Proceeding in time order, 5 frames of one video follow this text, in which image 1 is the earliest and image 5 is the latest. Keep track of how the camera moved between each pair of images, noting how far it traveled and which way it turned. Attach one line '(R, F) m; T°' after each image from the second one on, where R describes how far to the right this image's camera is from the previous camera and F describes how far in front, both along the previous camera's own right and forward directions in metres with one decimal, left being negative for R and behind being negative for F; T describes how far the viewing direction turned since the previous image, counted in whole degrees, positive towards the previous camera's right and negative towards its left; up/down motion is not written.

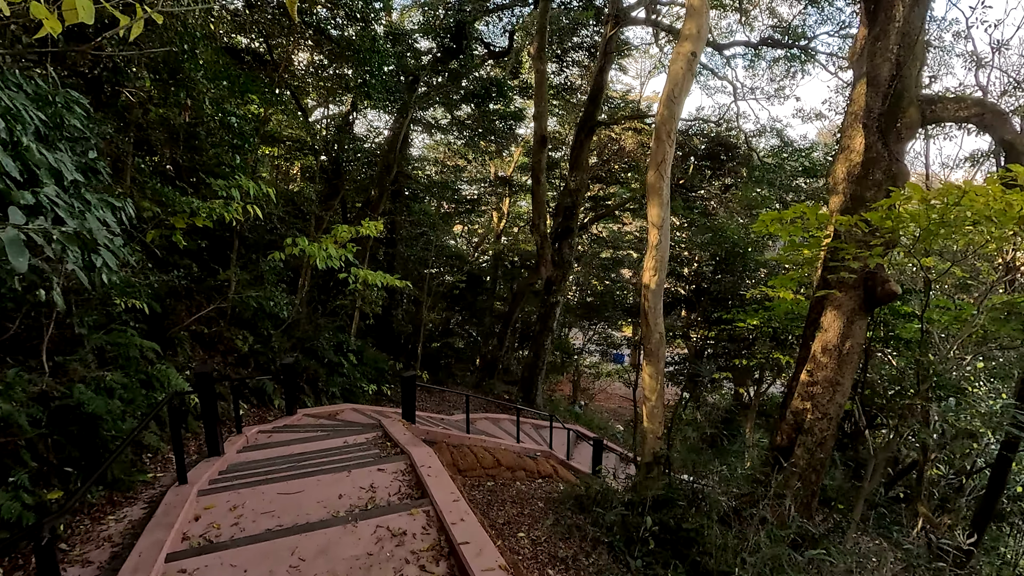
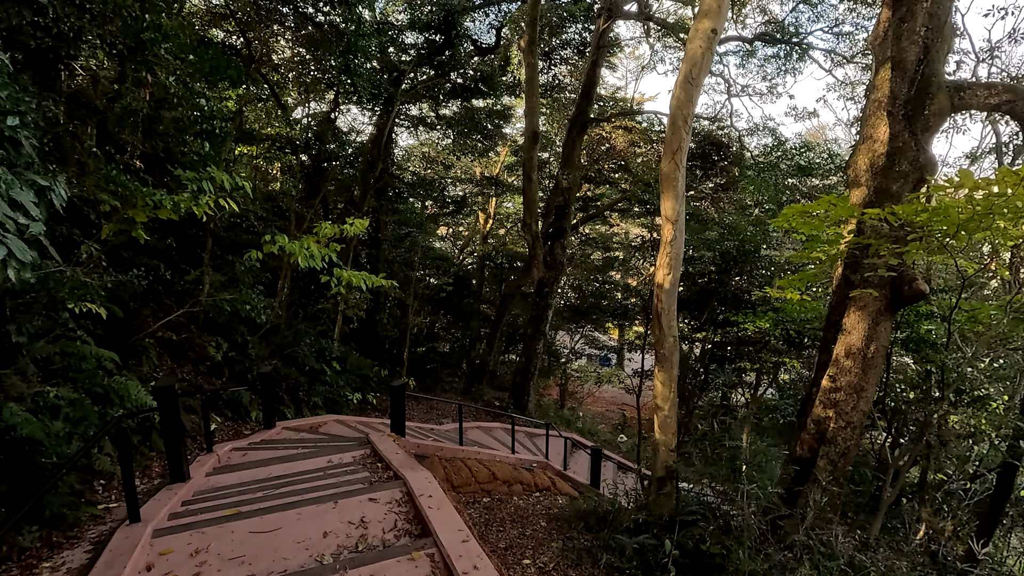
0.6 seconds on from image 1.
(-0.1, +0.4) m; +2°
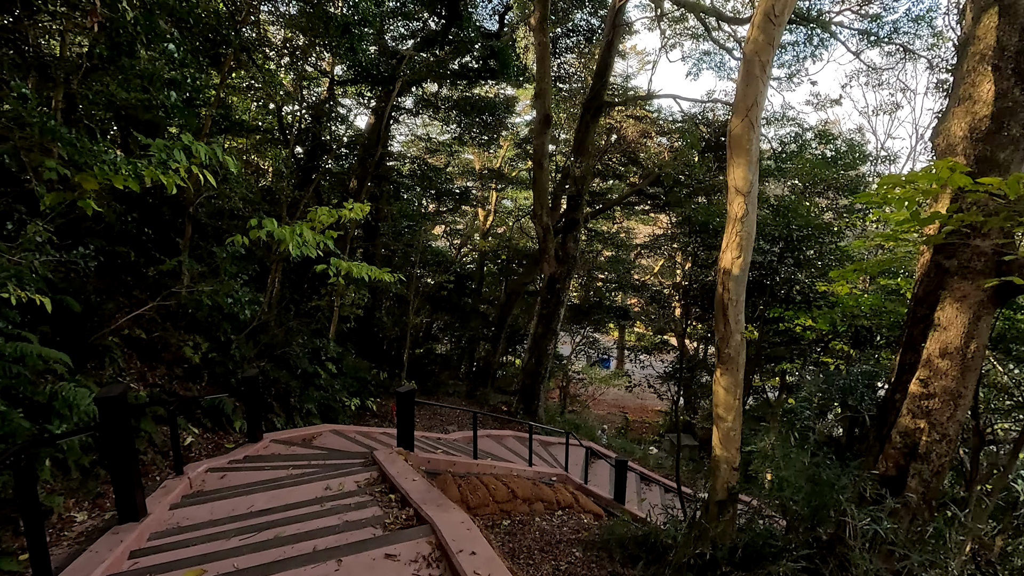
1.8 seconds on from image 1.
(-0.3, +0.7) m; +1°
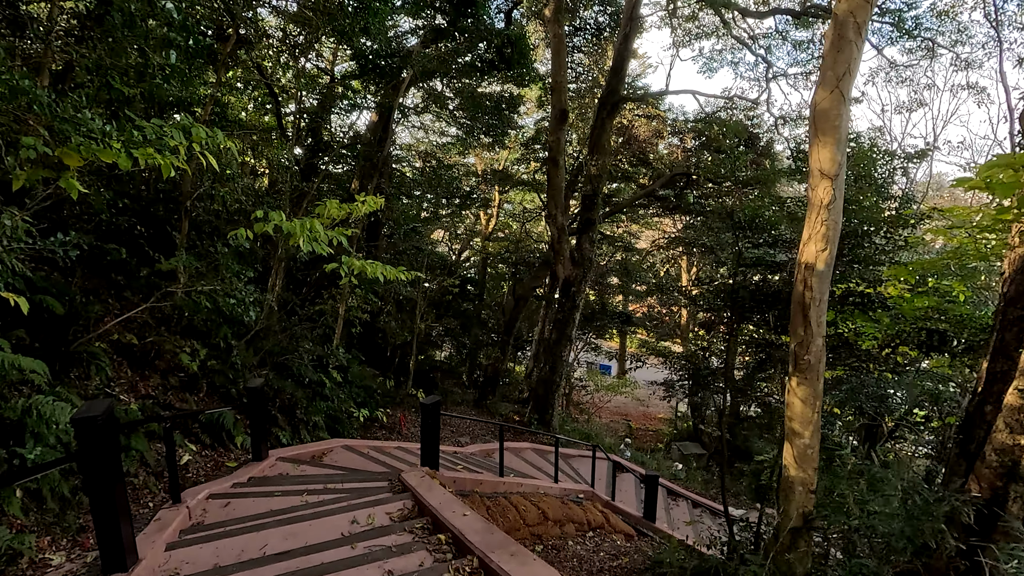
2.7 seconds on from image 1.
(-0.3, +0.4) m; +1°
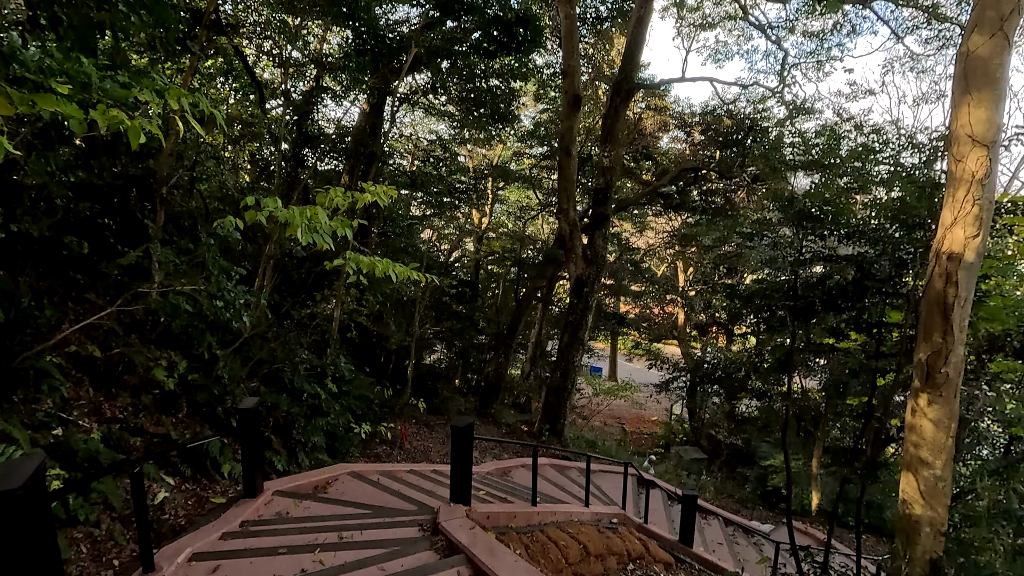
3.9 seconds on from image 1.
(-0.4, +0.6) m; +2°
